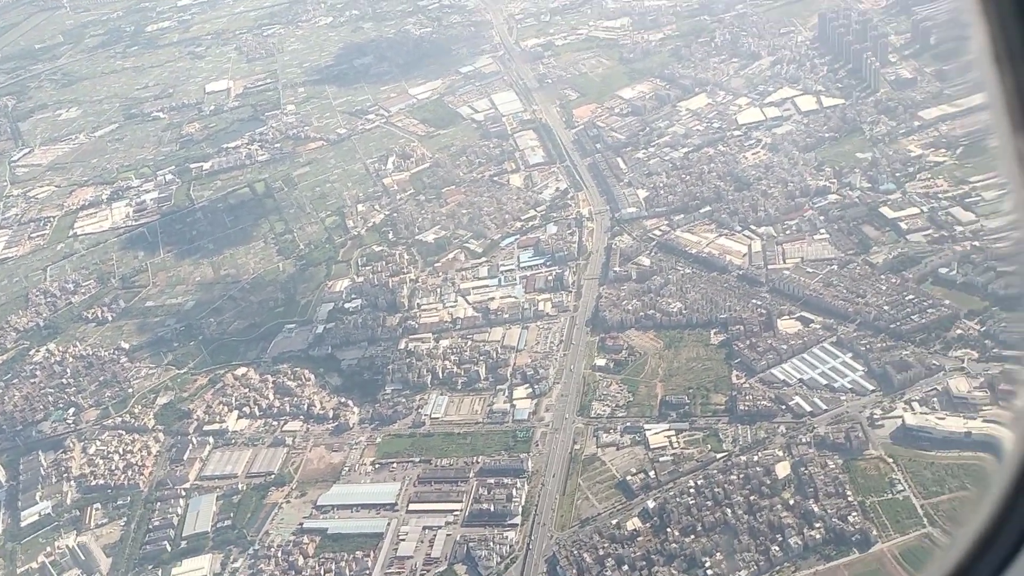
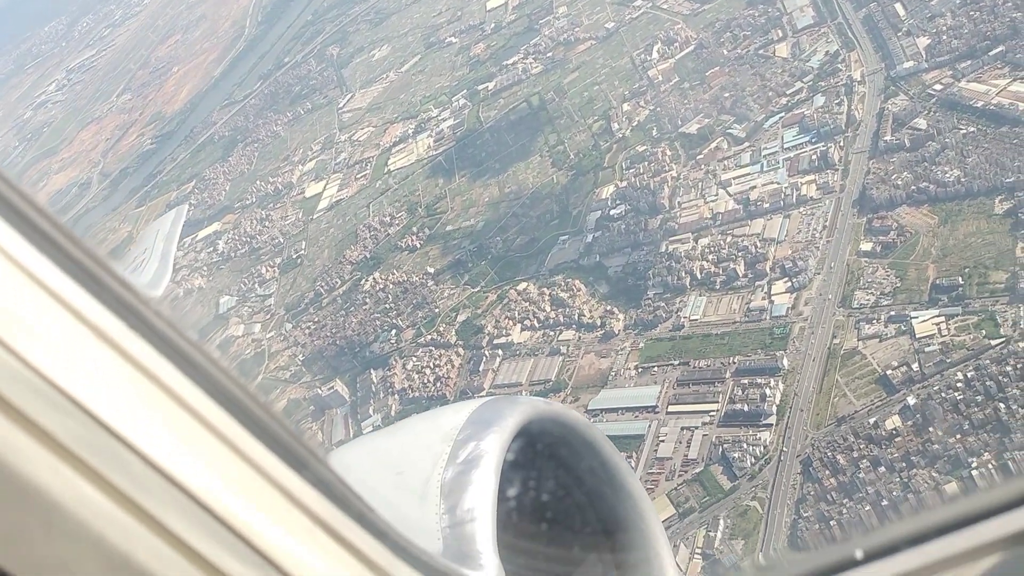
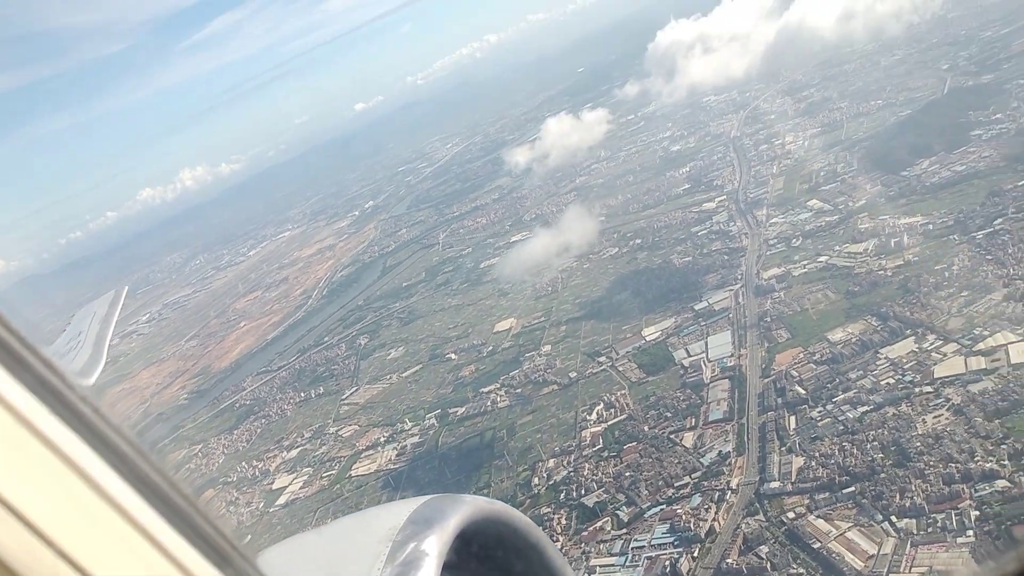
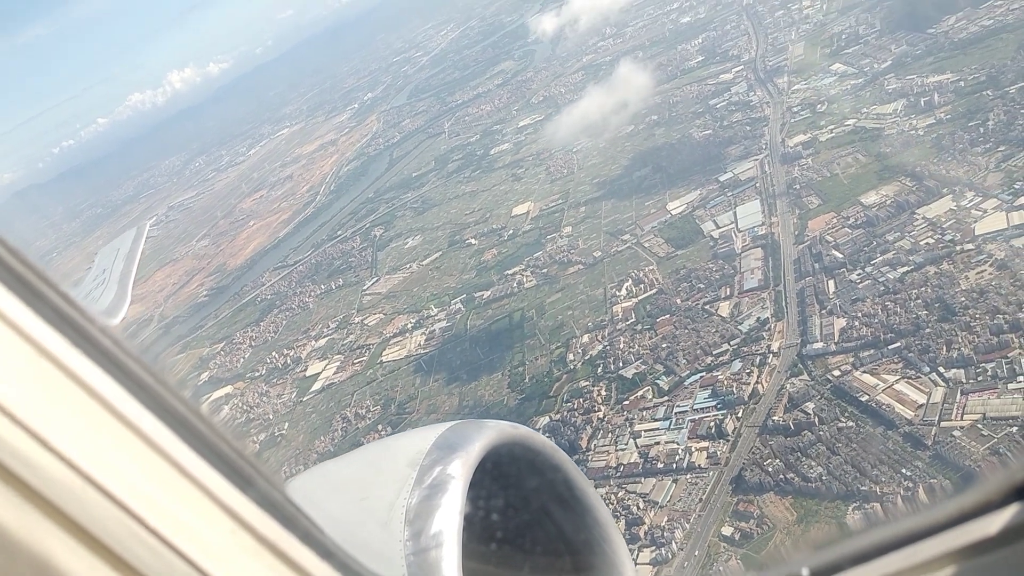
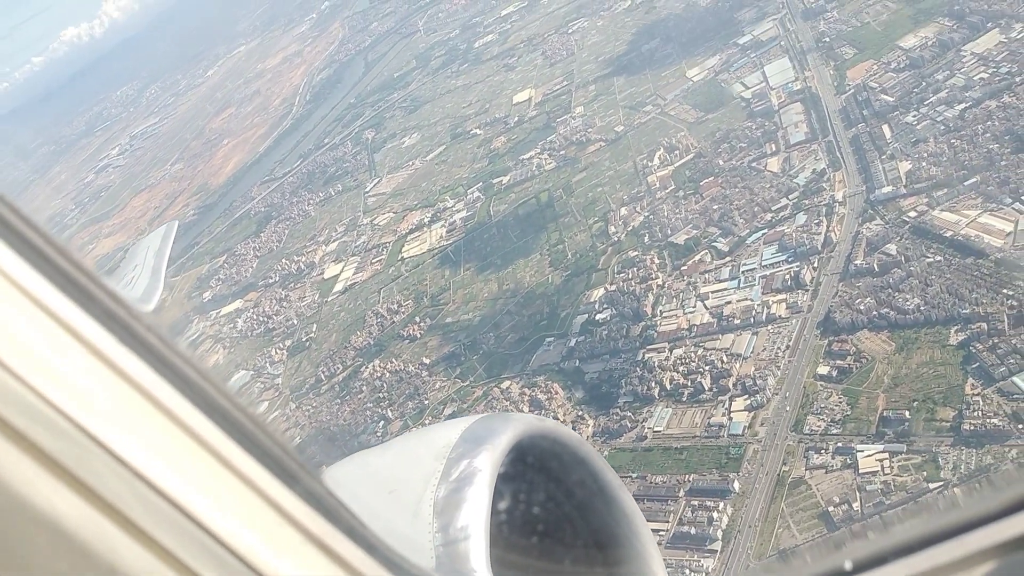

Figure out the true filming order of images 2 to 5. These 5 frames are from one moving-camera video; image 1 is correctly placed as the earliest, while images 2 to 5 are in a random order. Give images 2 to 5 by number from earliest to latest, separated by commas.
2, 5, 4, 3
